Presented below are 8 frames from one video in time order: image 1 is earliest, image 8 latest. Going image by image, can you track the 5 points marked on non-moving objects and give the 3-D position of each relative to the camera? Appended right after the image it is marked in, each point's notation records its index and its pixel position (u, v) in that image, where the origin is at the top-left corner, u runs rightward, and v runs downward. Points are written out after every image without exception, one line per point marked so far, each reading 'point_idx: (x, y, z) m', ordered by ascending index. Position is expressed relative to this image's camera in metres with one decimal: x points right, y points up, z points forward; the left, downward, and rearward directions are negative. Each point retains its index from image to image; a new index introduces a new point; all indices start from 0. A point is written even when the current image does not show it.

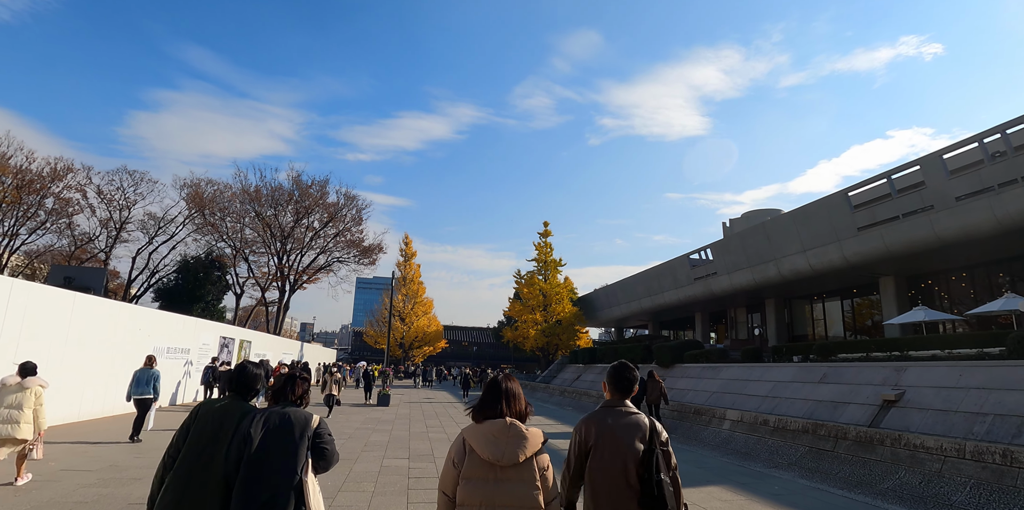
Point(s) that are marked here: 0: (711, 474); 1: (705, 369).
0: (+2.6, -2.8, +7.1) m
1: (+5.2, -3.1, +14.6) m
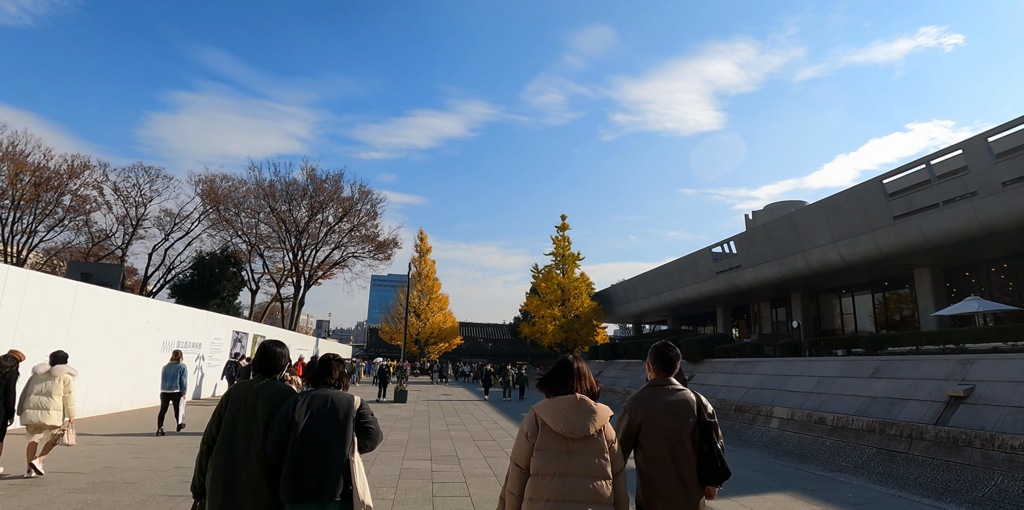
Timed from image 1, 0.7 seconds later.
0: (+3.0, -2.6, +6.3) m
1: (+5.8, -2.8, +13.8) m
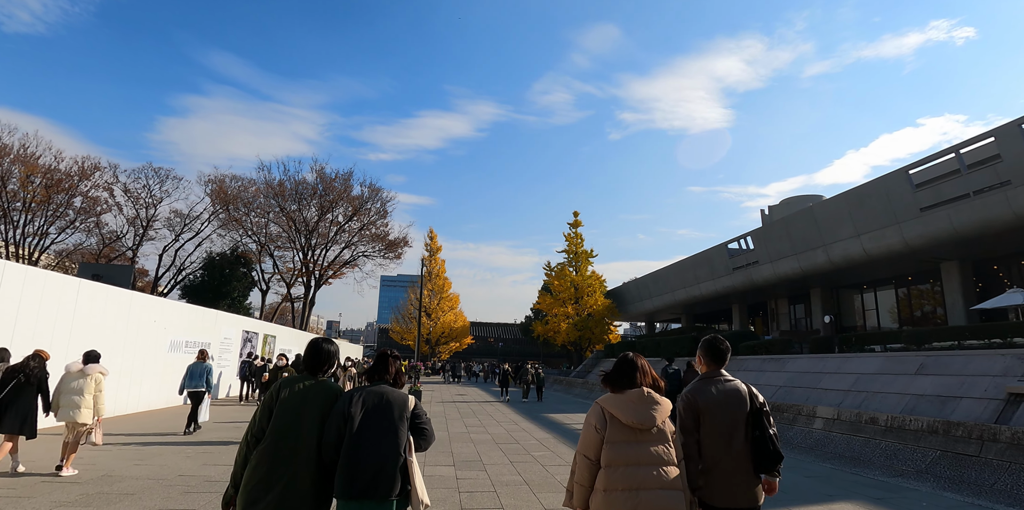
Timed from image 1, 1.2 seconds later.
0: (+3.3, -2.5, +5.8) m
1: (+6.2, -2.6, +13.3) m
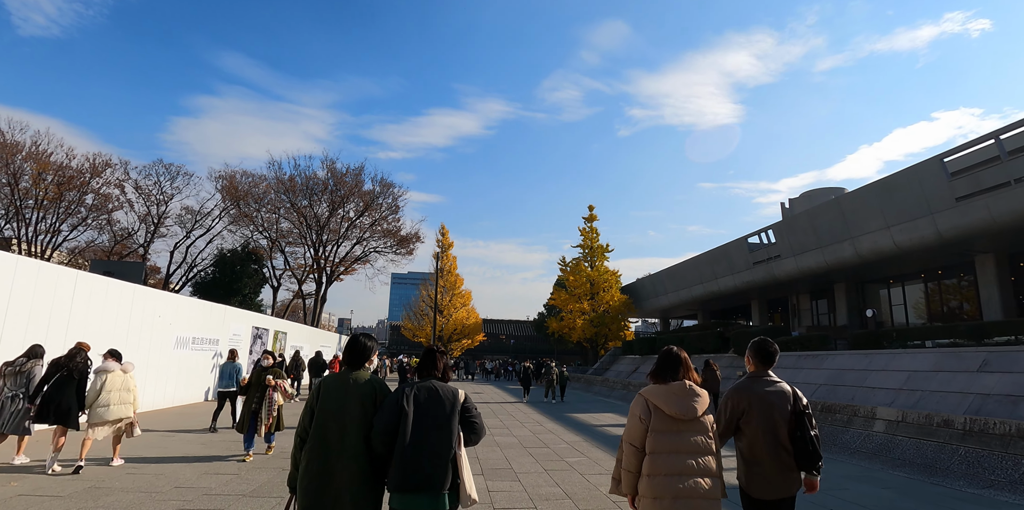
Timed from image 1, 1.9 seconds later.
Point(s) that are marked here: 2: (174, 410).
0: (+3.7, -2.3, +5.1) m
1: (+6.7, -2.4, +12.5) m
2: (-8.3, -3.8, +13.3) m
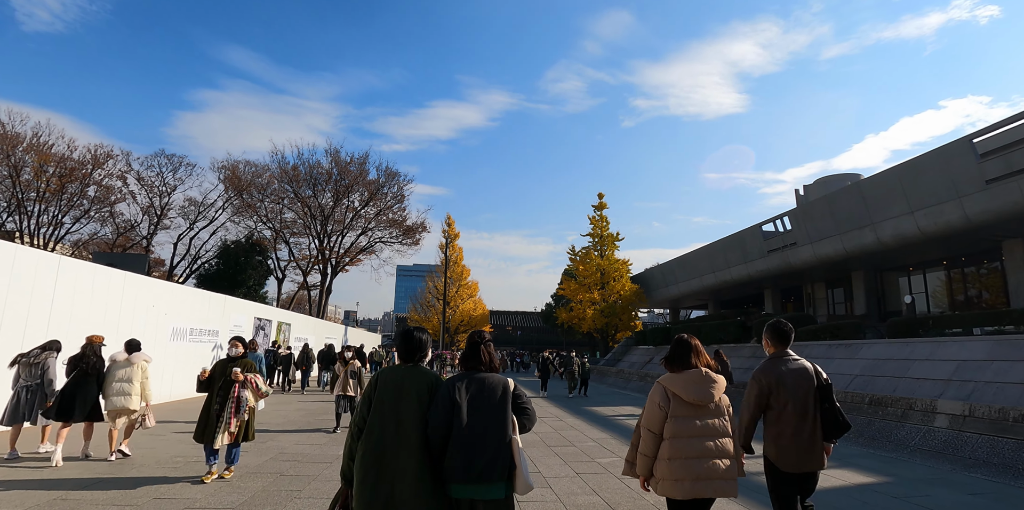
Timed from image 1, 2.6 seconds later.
0: (+3.9, -2.0, +4.5) m
1: (+7.0, -2.0, +11.8) m
2: (-8.0, -3.5, +12.8) m
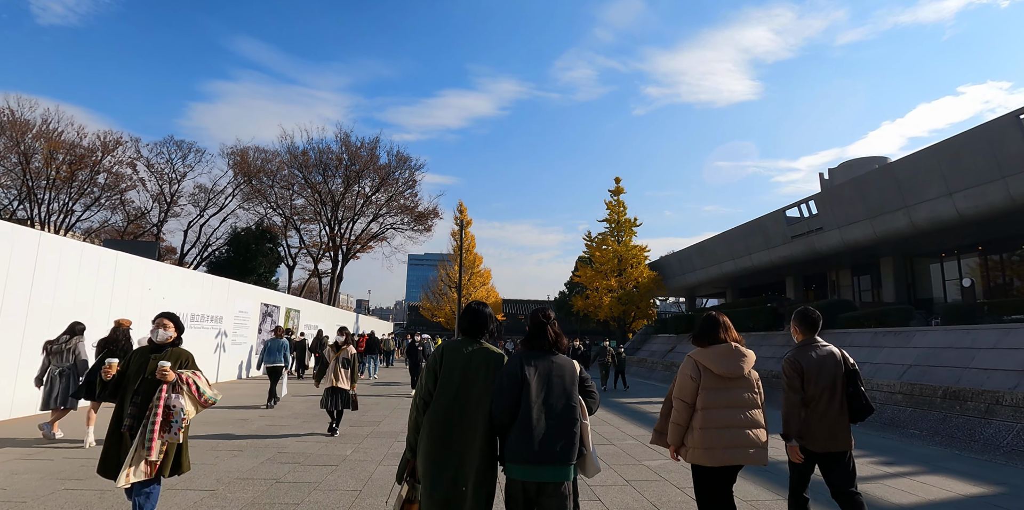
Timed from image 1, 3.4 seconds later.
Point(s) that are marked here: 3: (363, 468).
0: (+4.2, -1.8, +3.7) m
1: (+7.5, -1.6, +11.0) m
2: (-7.5, -3.1, +12.3) m
3: (-1.4, -2.0, +5.0) m
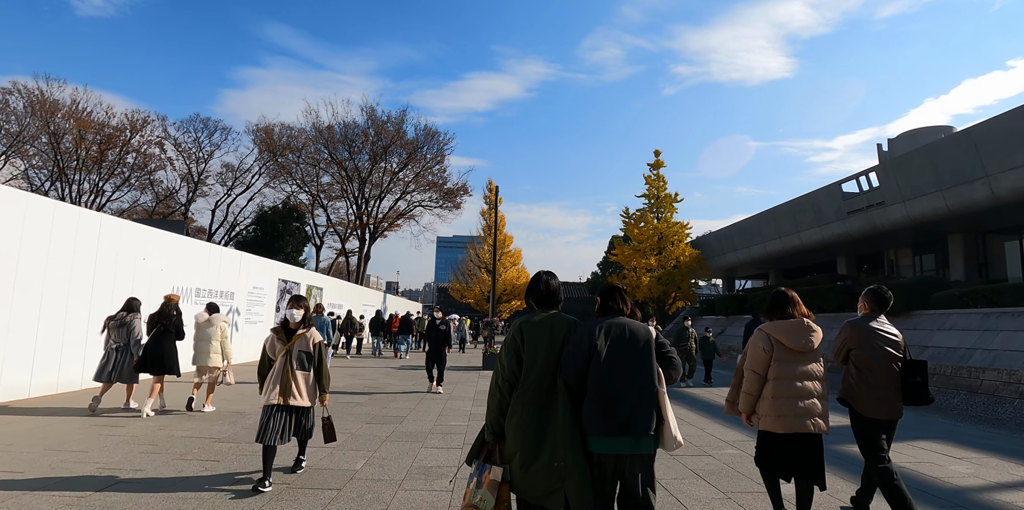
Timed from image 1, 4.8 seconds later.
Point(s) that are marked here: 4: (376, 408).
0: (+4.6, -1.5, +2.1) m
1: (+8.2, -1.0, +9.3) m
2: (-6.7, -2.5, +11.4) m
3: (-0.9, -1.6, +3.8) m
4: (-1.9, -2.1, +7.5) m
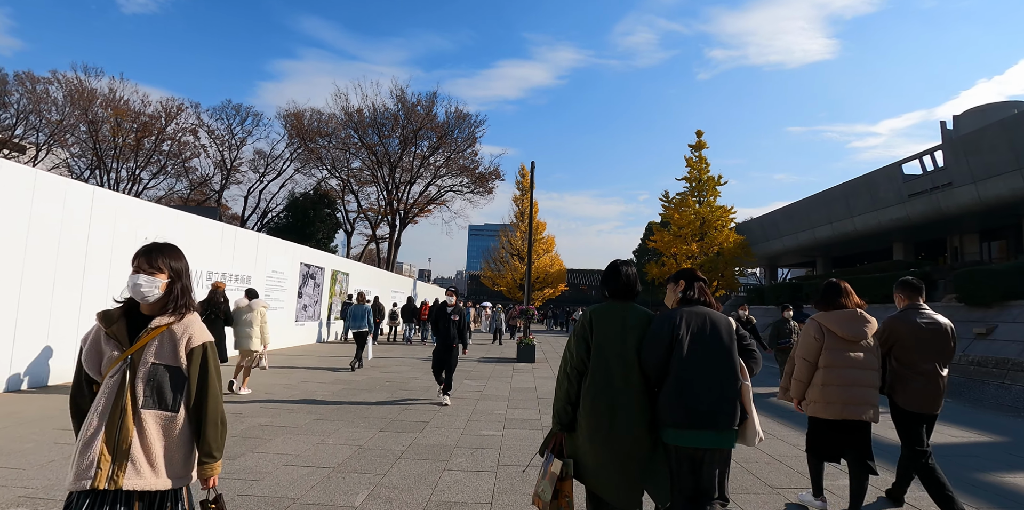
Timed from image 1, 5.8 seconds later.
0: (+4.7, -1.3, +0.9) m
1: (+8.8, -0.7, +7.8) m
2: (-6.0, -2.2, +10.8) m
3: (-0.7, -1.4, +2.9) m
4: (-1.4, -1.9, +6.7) m
